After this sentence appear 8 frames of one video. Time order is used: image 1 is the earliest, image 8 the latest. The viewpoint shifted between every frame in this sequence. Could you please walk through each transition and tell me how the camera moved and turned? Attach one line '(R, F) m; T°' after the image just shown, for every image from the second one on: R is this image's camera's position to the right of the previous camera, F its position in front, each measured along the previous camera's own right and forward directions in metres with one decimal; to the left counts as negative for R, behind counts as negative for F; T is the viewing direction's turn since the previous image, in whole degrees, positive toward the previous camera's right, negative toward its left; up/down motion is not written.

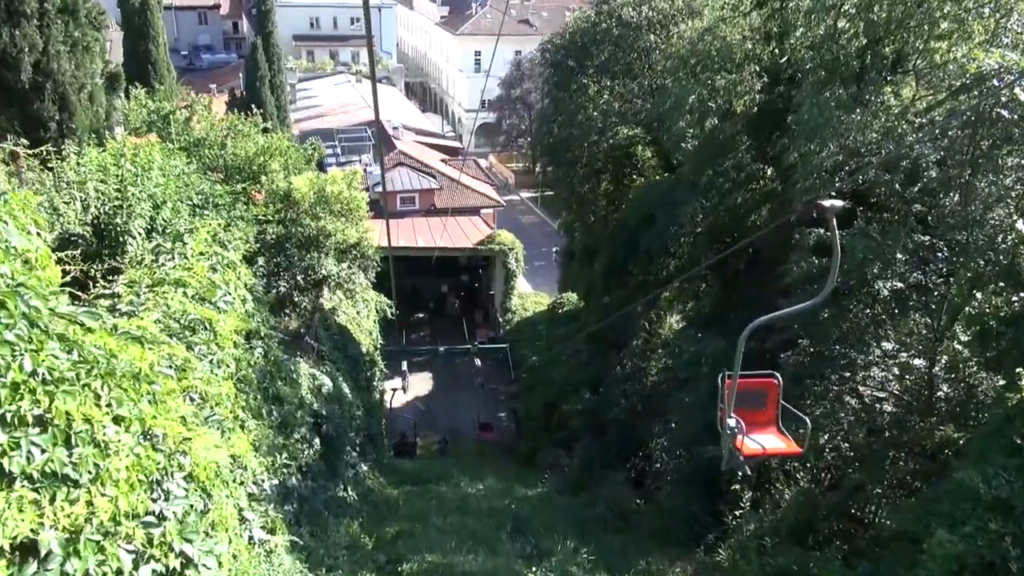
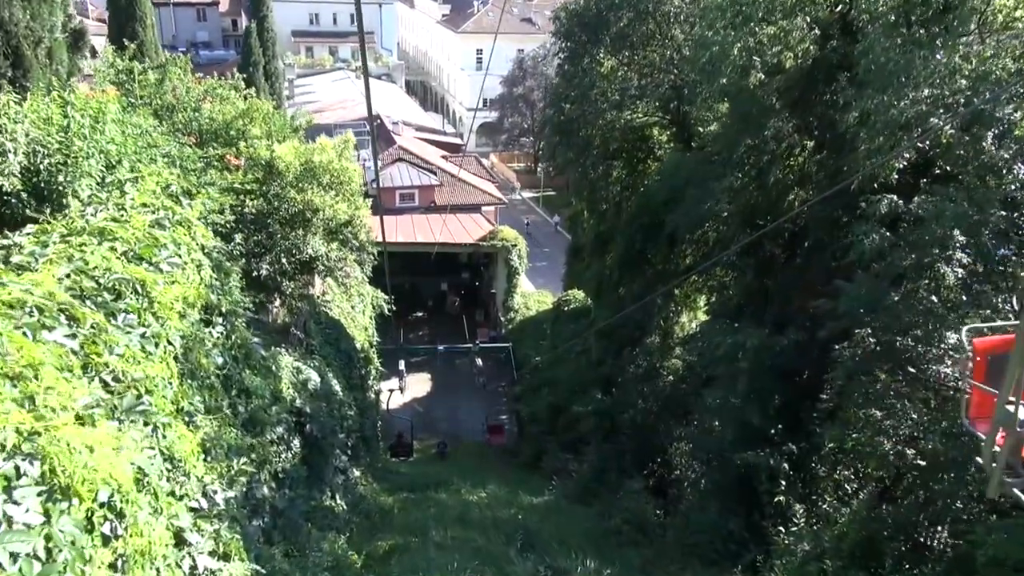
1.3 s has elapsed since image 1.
(-0.1, +1.1) m; 0°
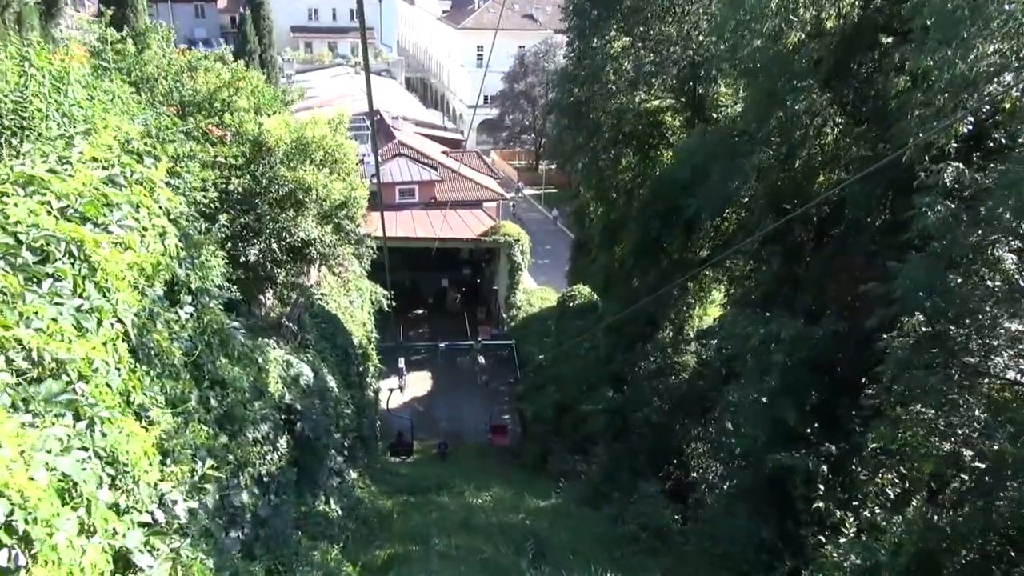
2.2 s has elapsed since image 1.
(-0.1, +0.7) m; 0°
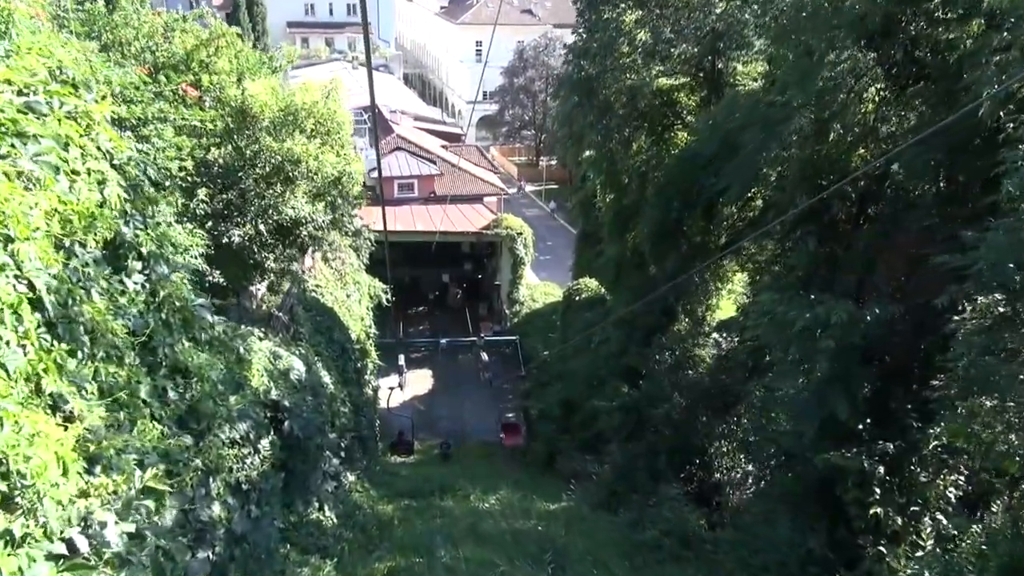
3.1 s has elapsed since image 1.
(-0.1, +0.8) m; 0°
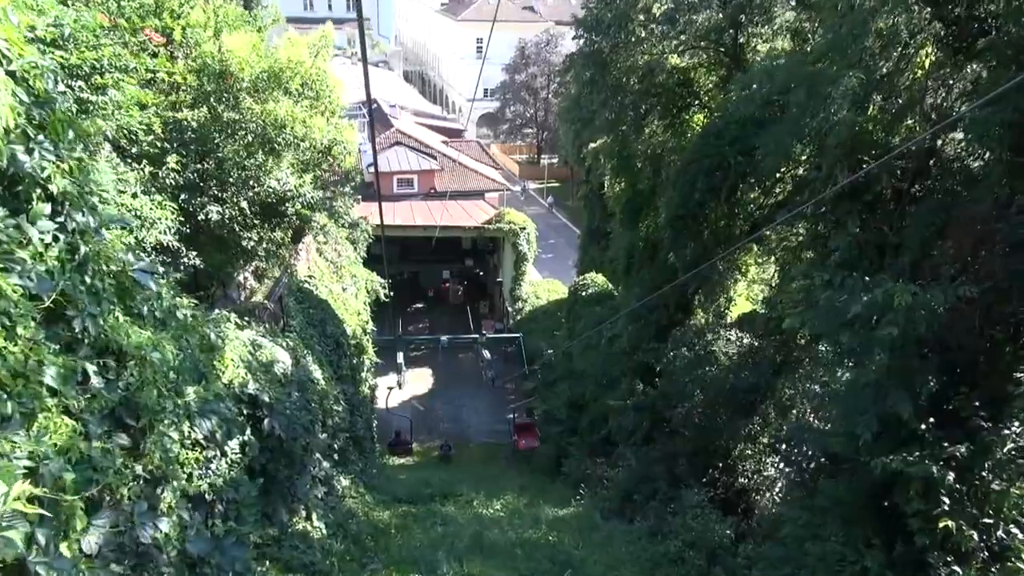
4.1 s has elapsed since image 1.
(-0.1, +0.8) m; 0°
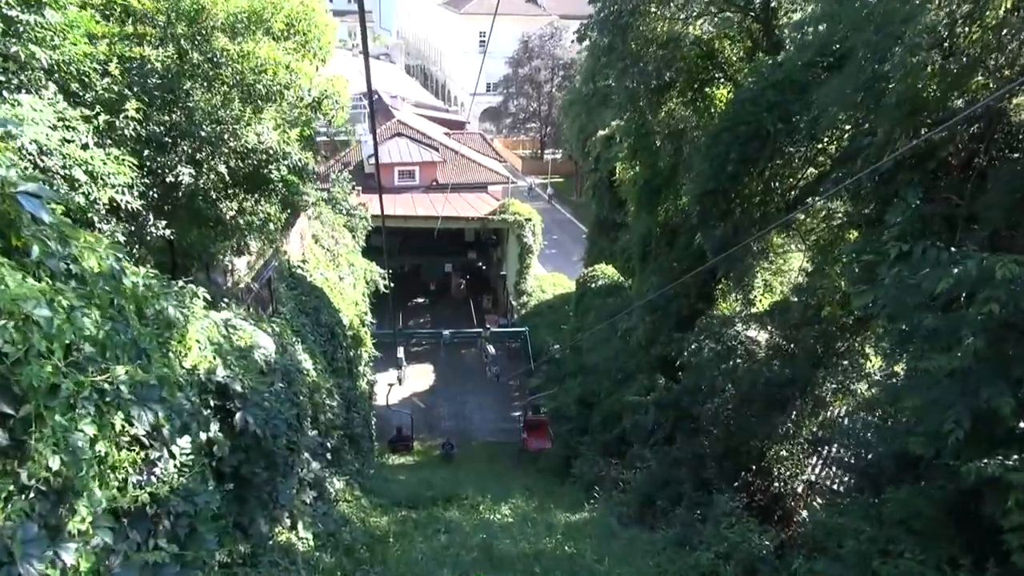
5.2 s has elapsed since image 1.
(-0.1, +0.9) m; 0°
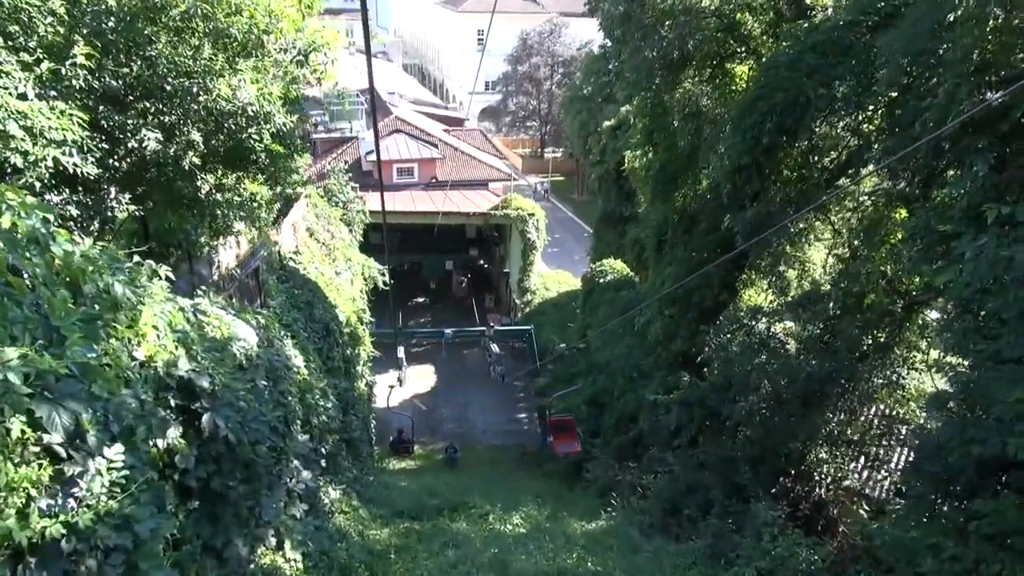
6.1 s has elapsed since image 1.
(-0.1, +0.8) m; 0°
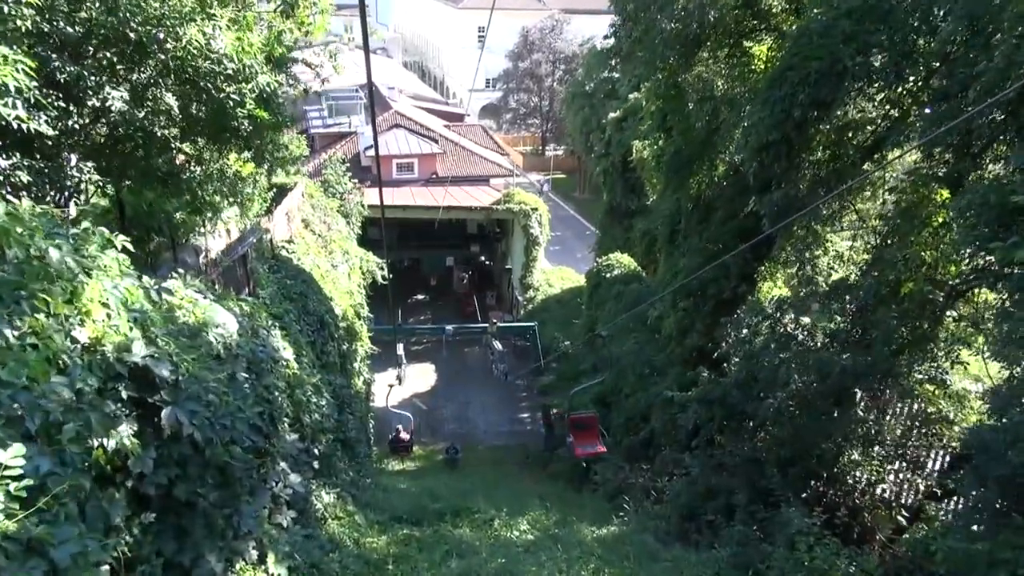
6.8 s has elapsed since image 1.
(-0.1, +0.6) m; 0°
